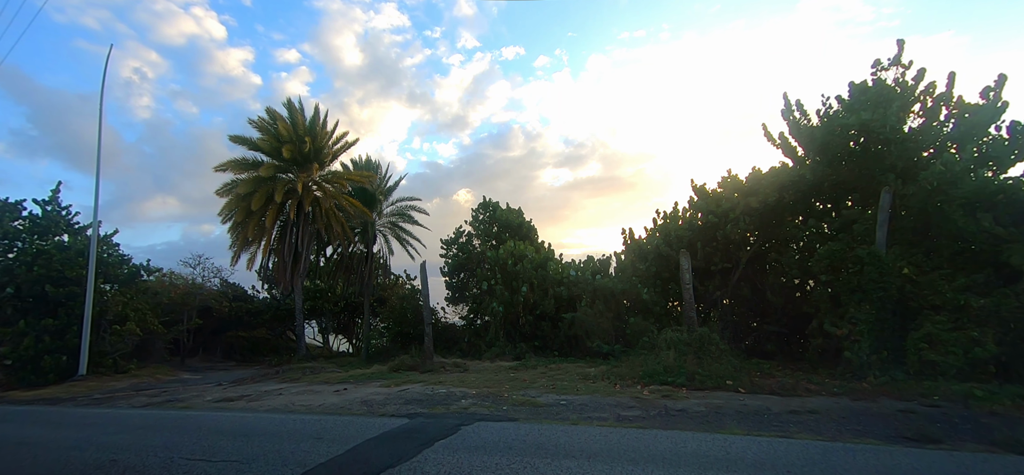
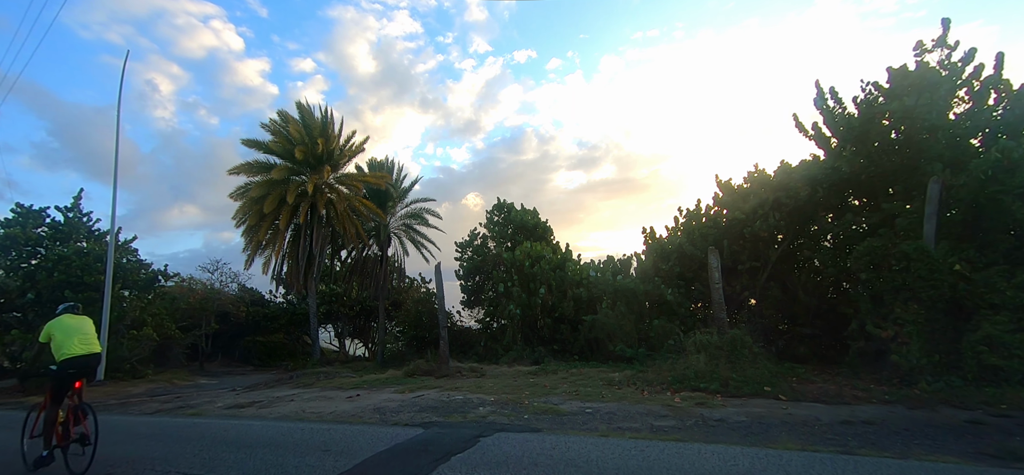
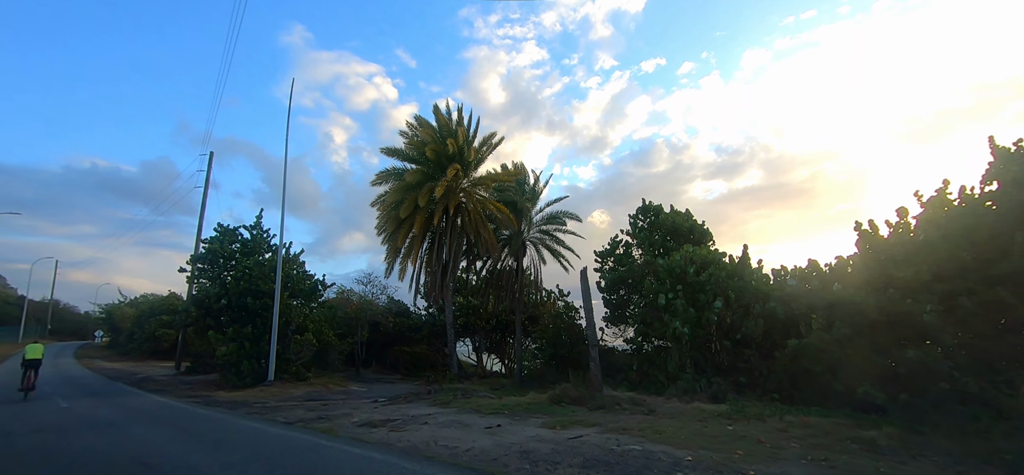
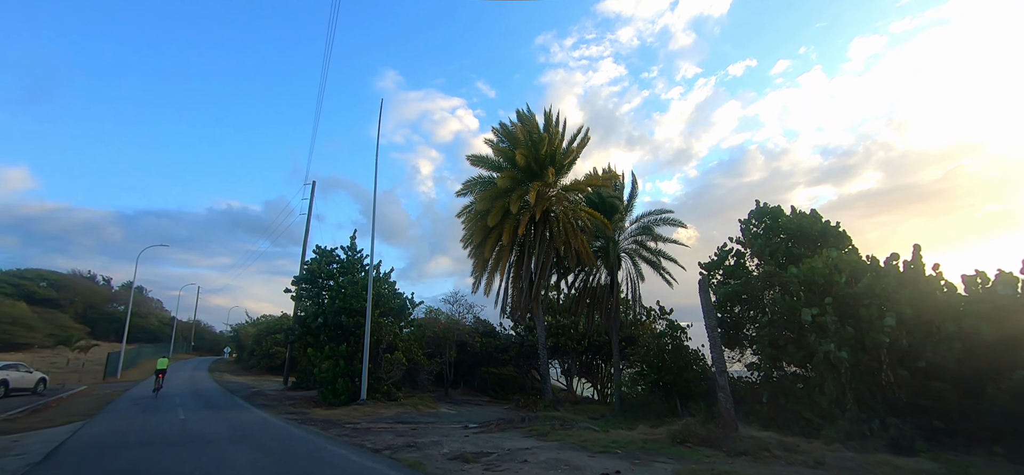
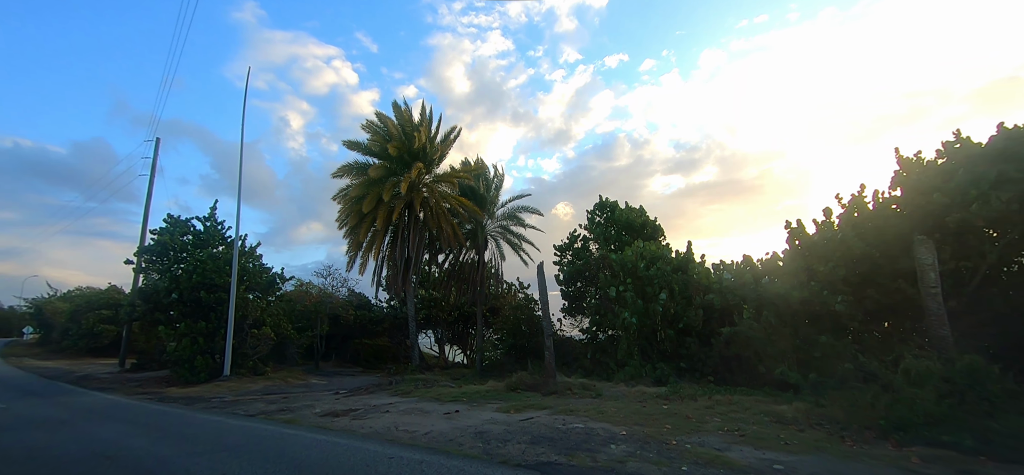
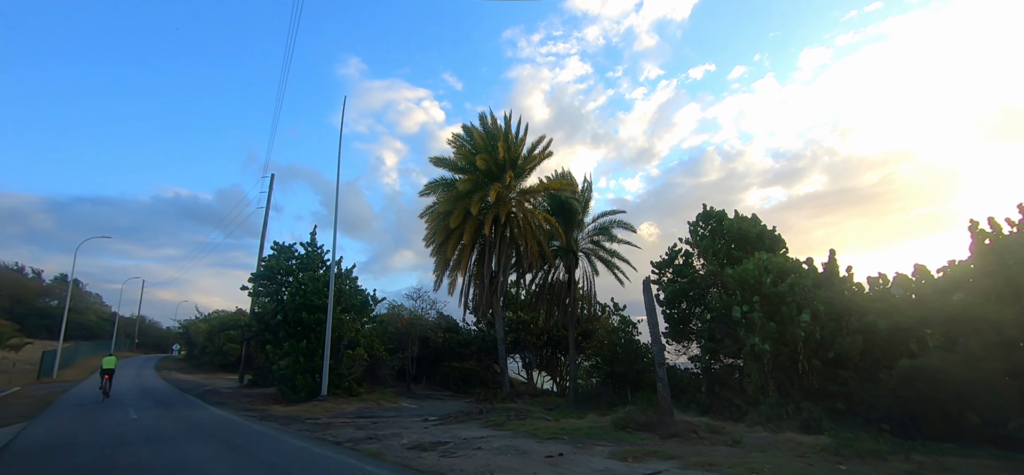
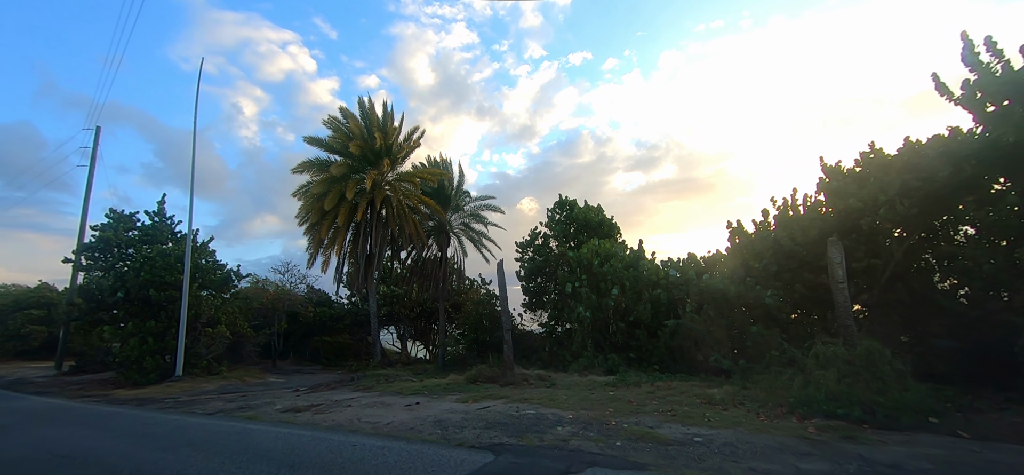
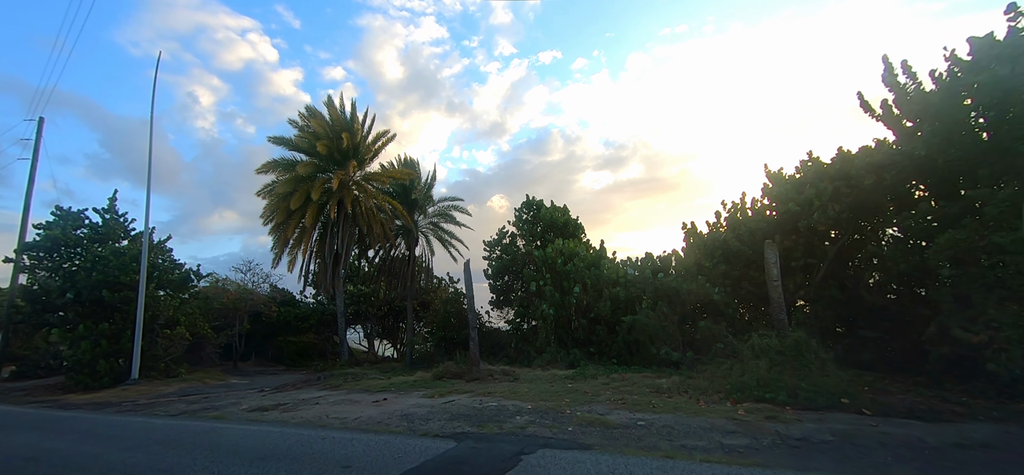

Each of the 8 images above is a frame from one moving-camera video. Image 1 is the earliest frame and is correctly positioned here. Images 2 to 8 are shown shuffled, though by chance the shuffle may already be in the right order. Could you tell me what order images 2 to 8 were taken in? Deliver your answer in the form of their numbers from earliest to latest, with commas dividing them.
2, 8, 7, 5, 3, 6, 4
